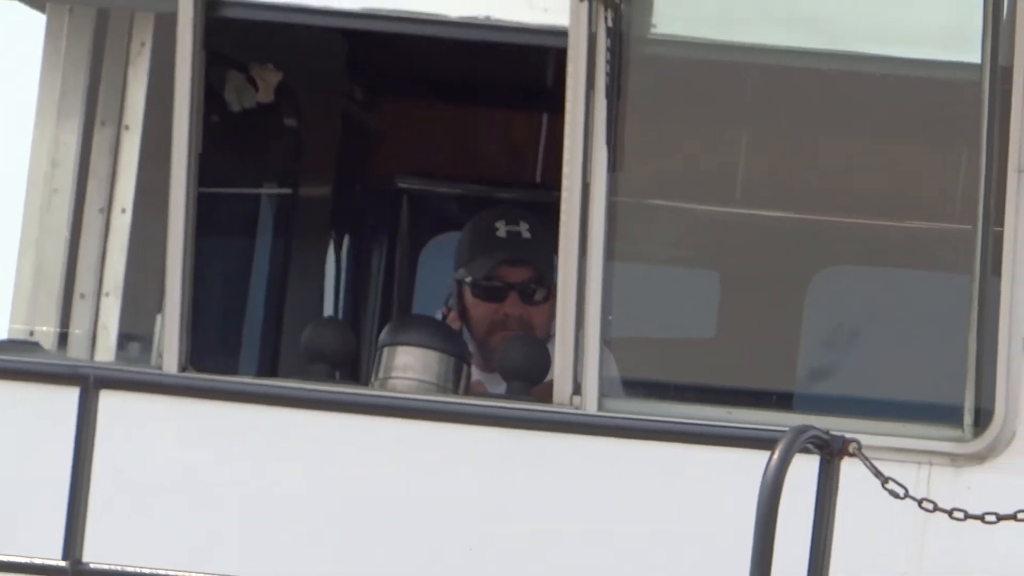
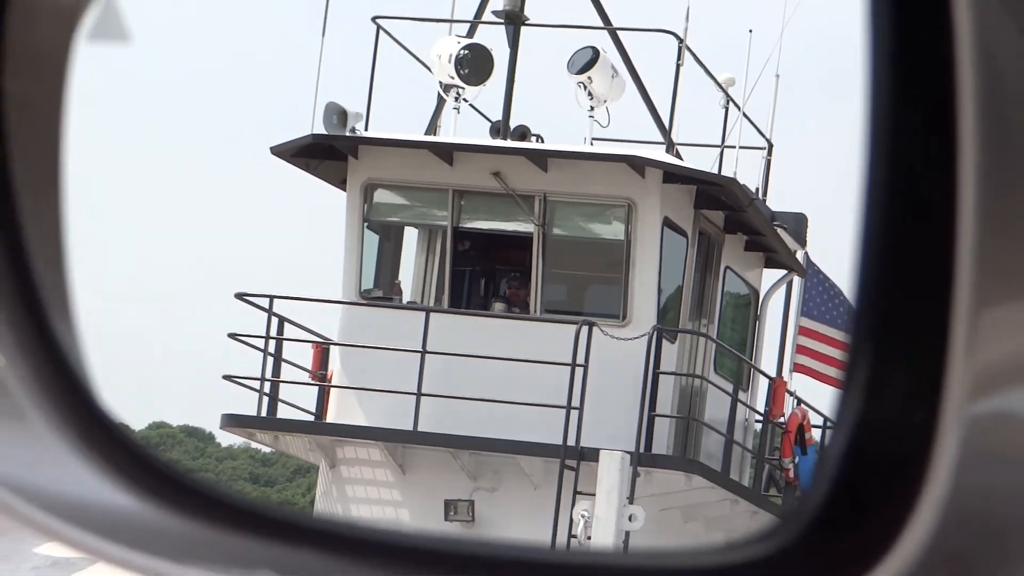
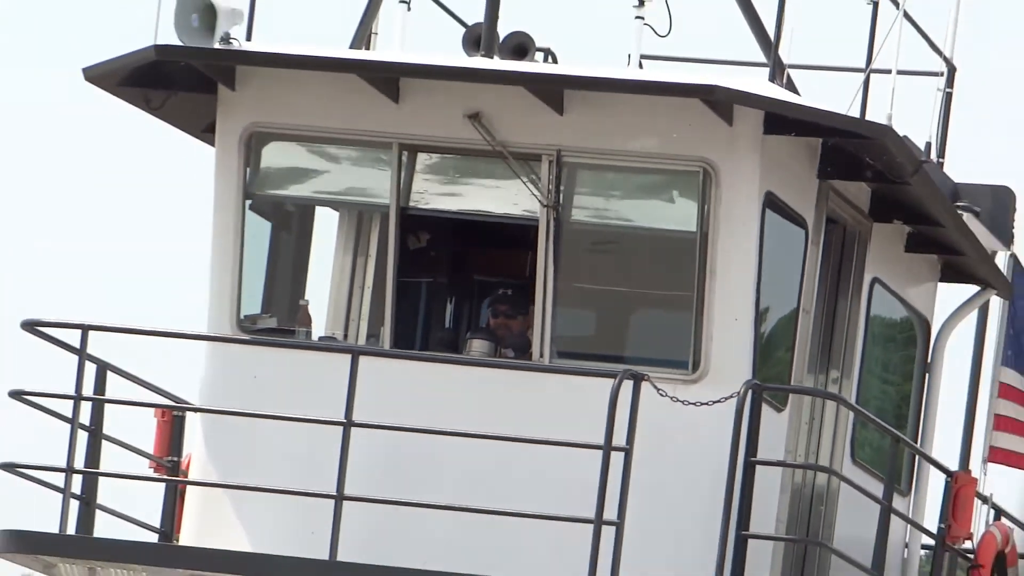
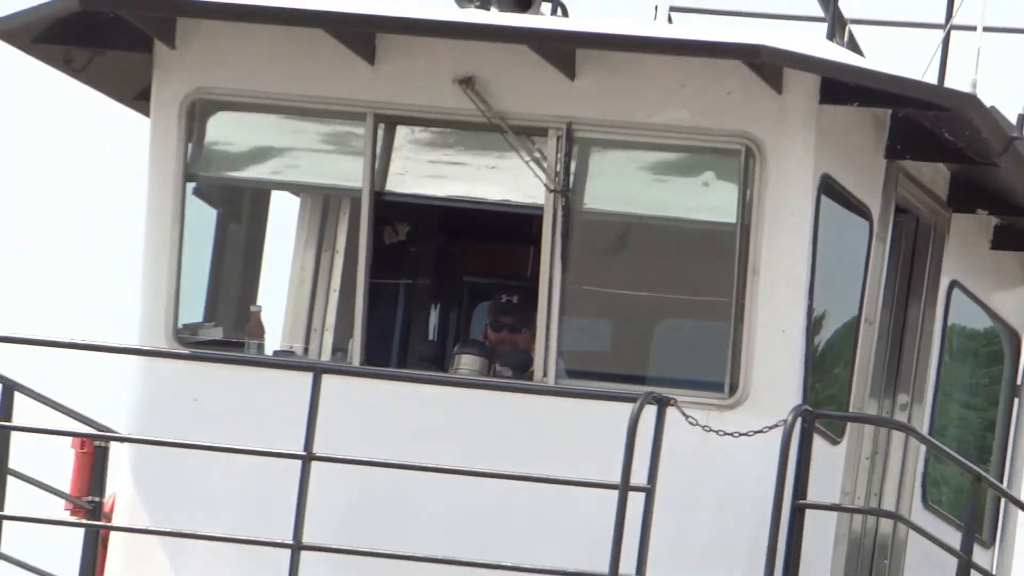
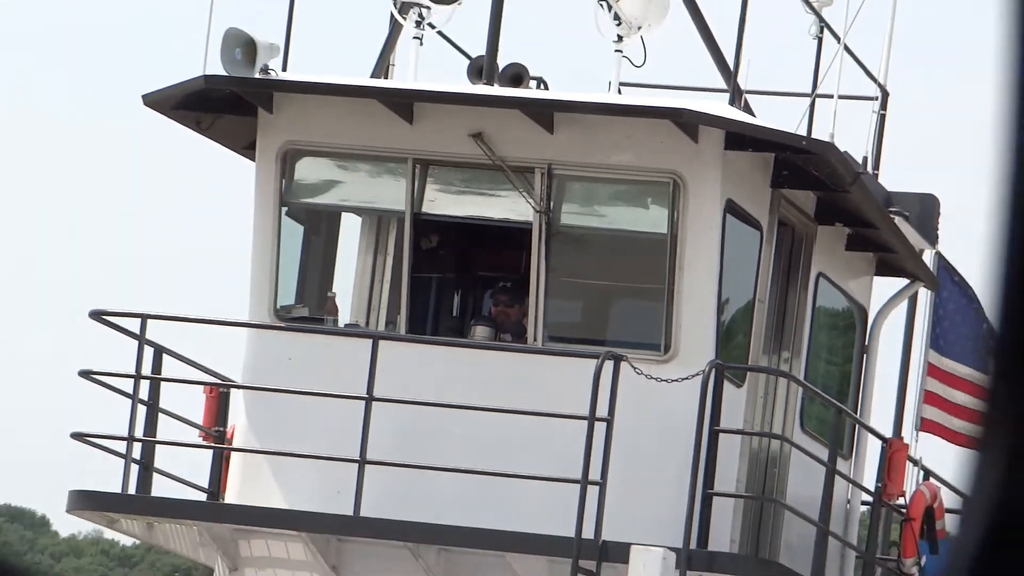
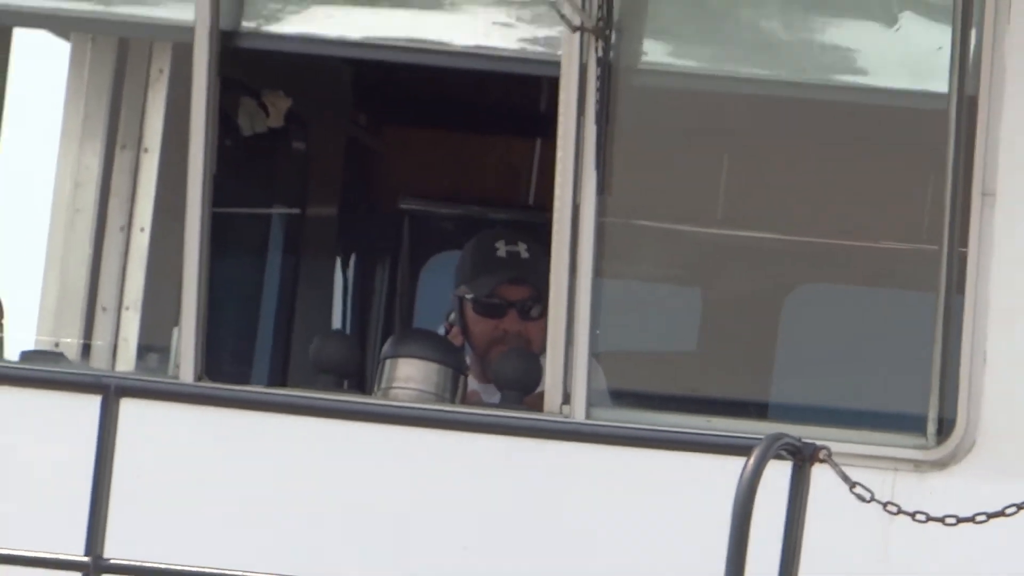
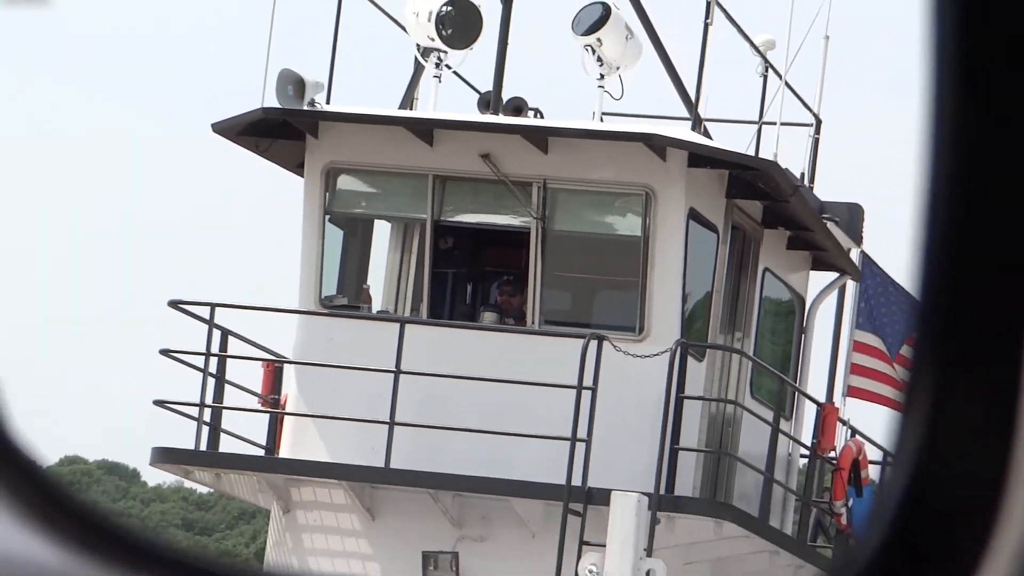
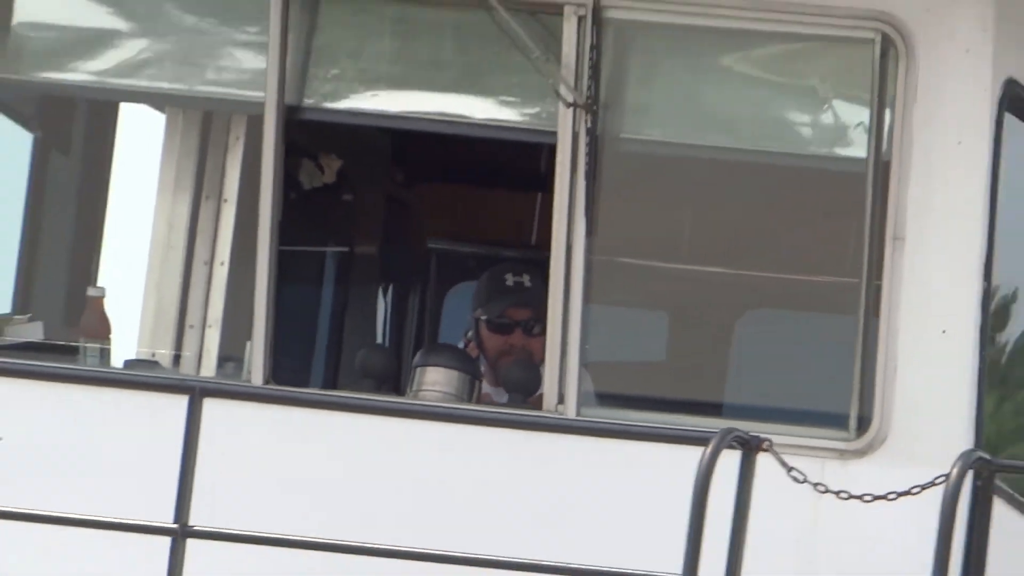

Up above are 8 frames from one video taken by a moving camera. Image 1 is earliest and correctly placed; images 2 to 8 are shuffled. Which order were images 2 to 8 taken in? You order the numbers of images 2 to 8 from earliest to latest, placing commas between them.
6, 8, 4, 3, 5, 7, 2
